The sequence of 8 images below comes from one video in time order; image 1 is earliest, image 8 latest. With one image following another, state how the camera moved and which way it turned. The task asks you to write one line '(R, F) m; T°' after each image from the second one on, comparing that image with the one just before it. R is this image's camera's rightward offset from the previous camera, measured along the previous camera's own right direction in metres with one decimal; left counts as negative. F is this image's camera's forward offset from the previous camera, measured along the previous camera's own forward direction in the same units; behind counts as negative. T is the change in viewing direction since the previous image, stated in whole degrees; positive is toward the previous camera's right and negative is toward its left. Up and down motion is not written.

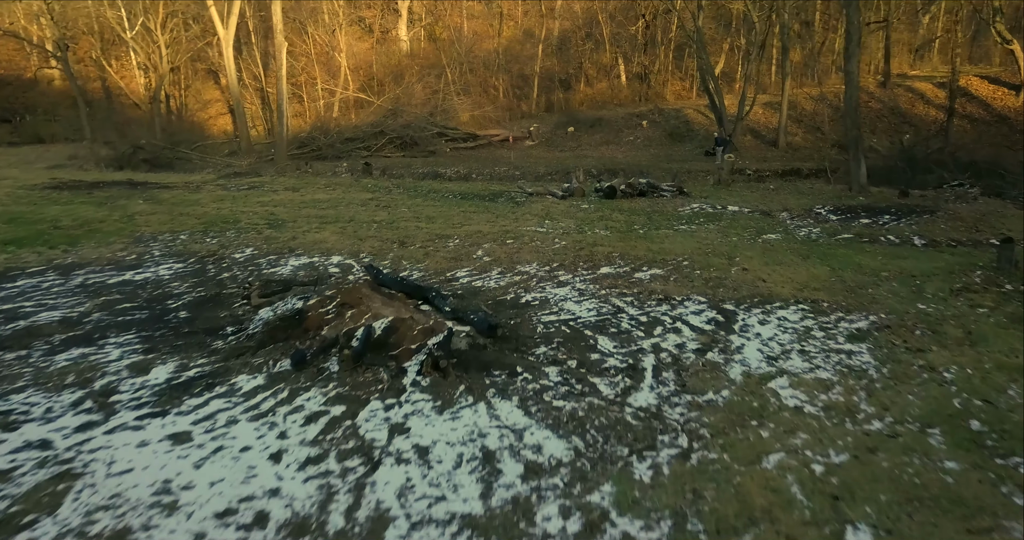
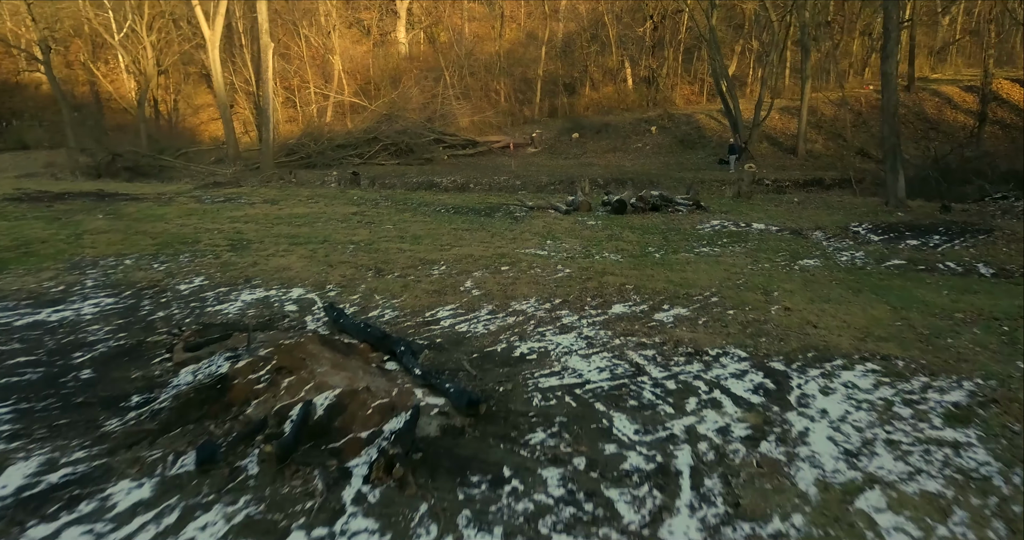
(+0.1, +1.6) m; 0°
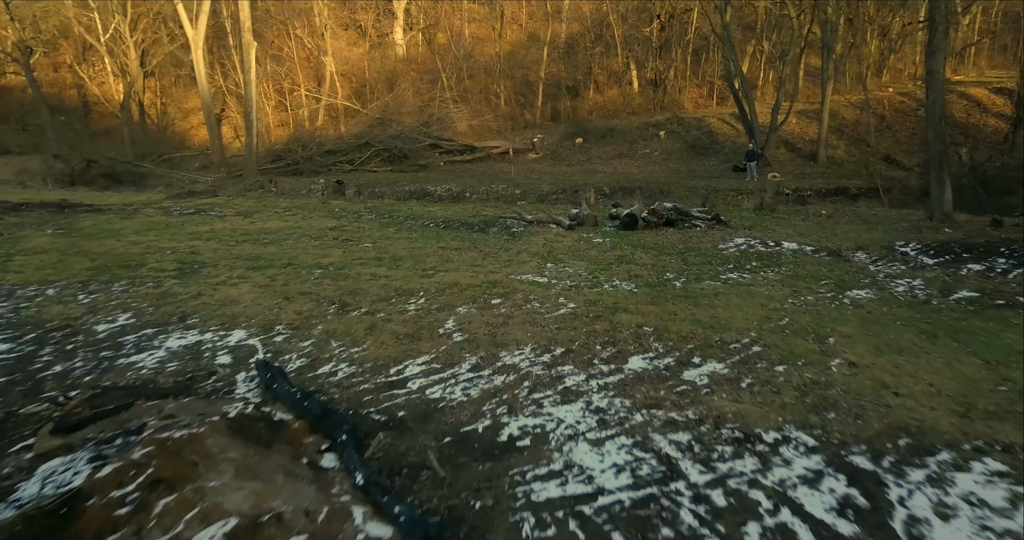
(+0.1, +1.6) m; 0°
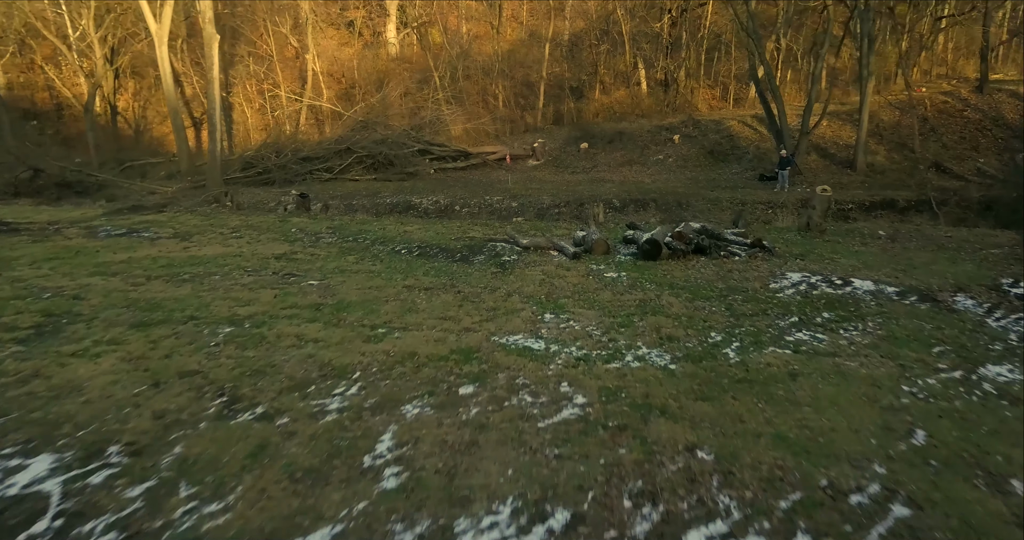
(+0.2, +2.7) m; 0°
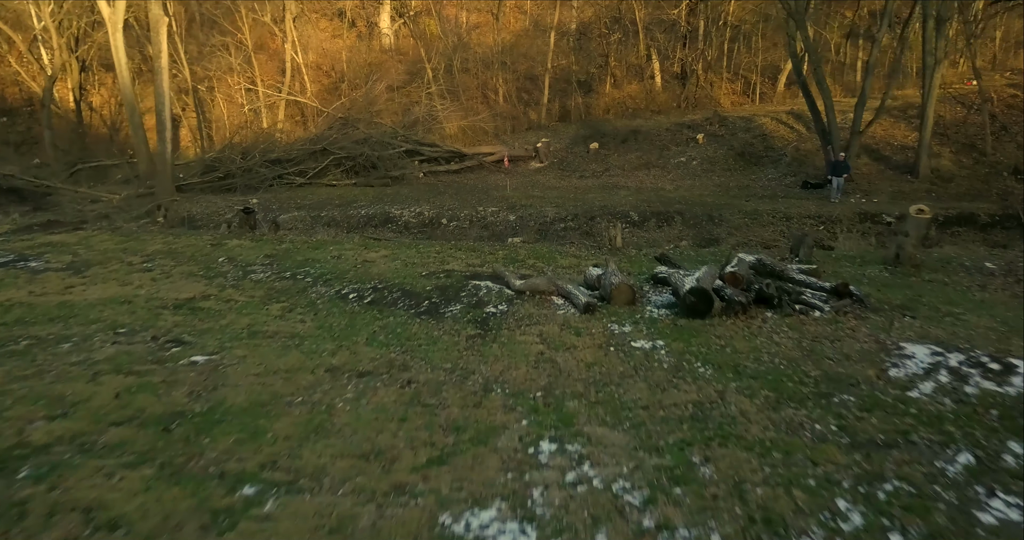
(+0.2, +3.1) m; 0°
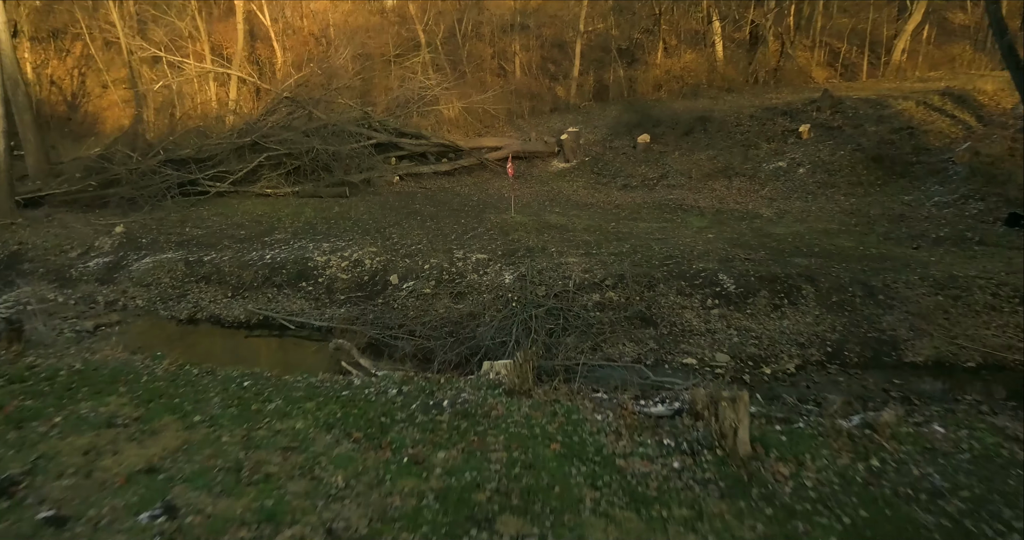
(+0.4, +6.9) m; -2°
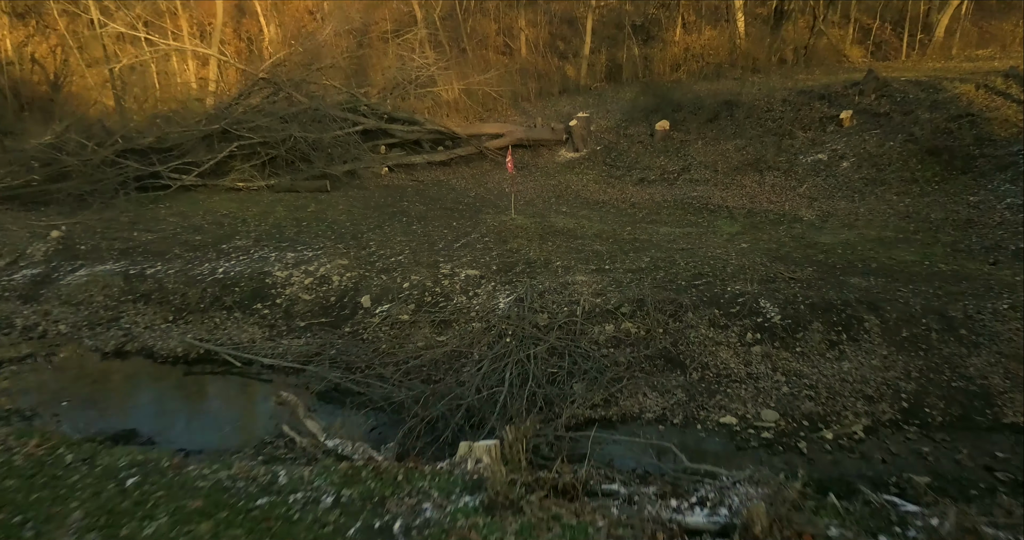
(+0.1, +1.6) m; -1°
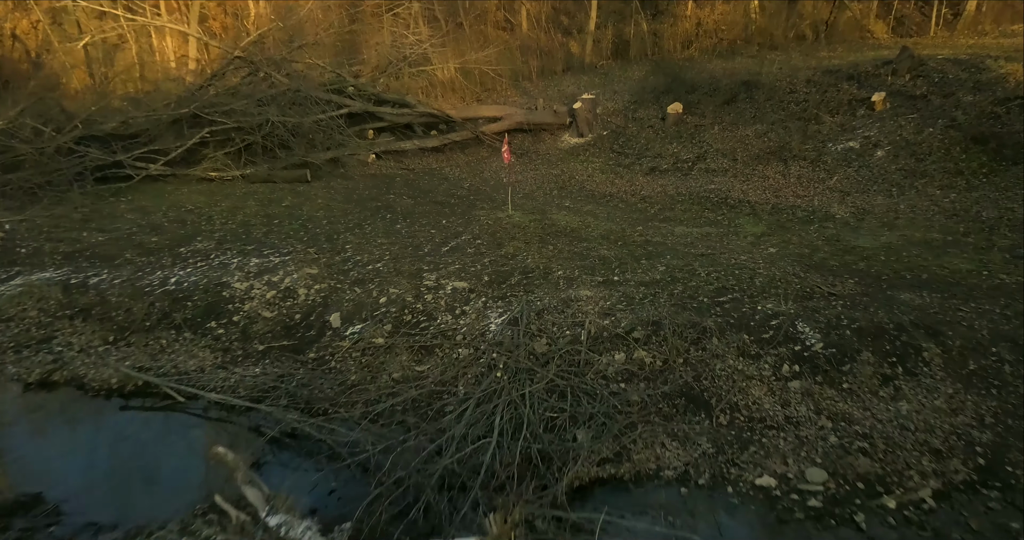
(+0.1, +1.1) m; 0°
